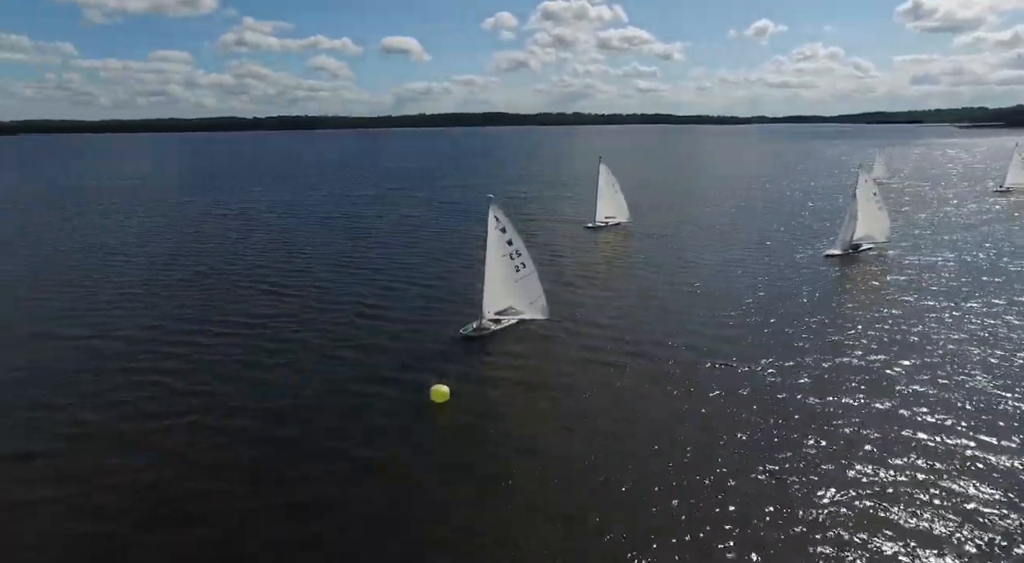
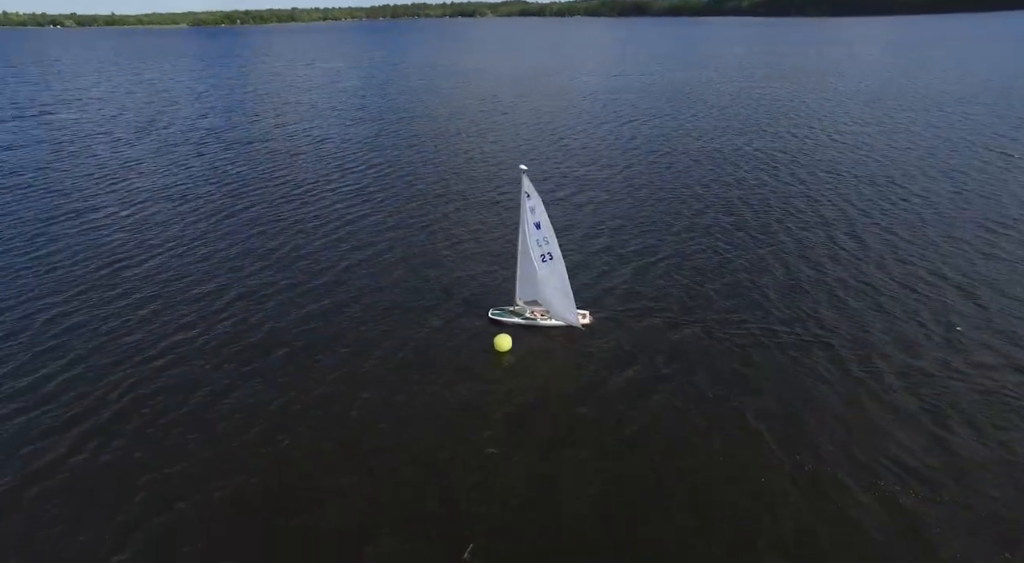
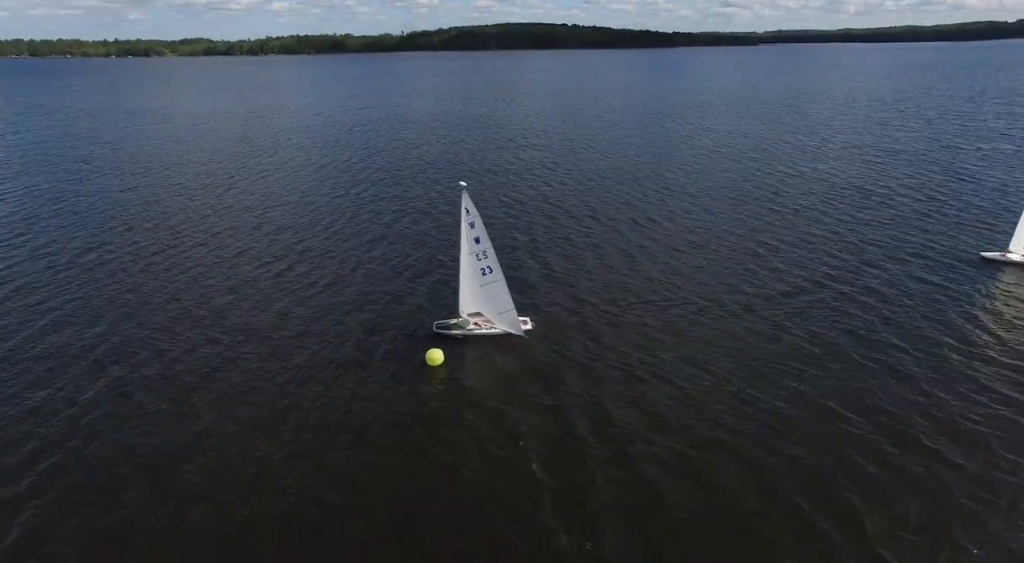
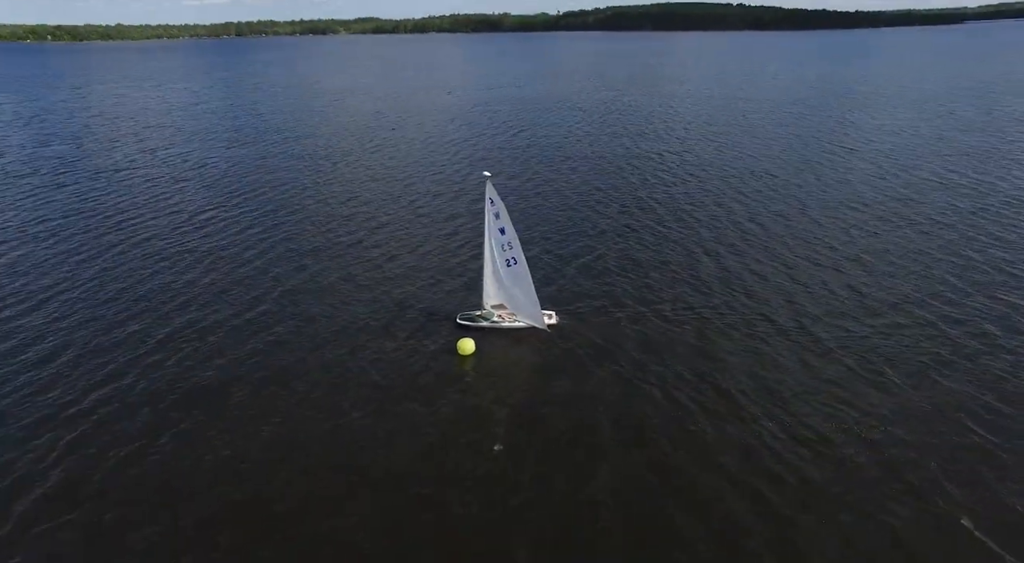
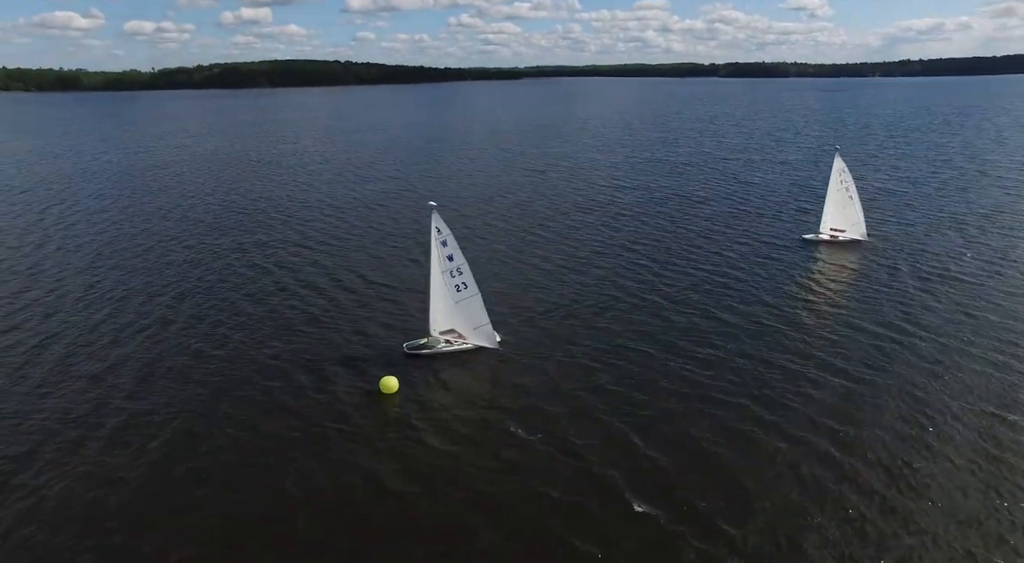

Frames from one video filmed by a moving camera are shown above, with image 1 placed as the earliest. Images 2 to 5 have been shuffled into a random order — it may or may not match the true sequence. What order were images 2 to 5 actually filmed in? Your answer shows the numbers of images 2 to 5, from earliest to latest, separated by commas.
5, 3, 4, 2
